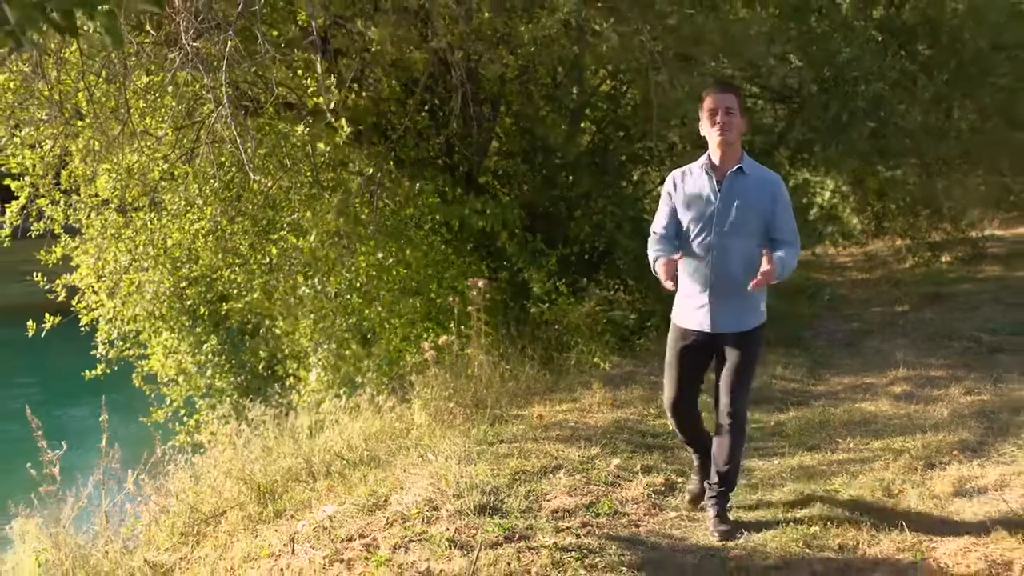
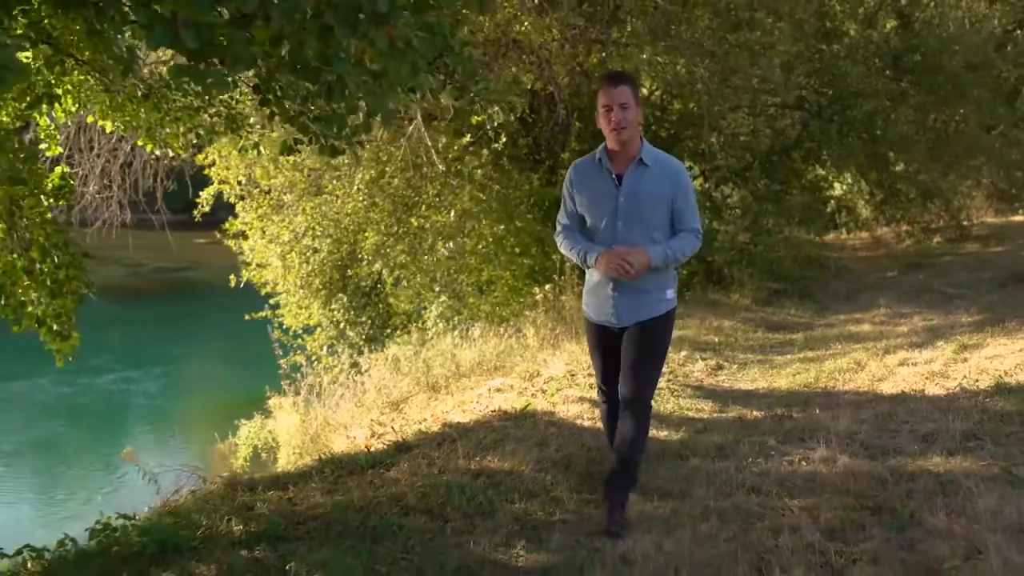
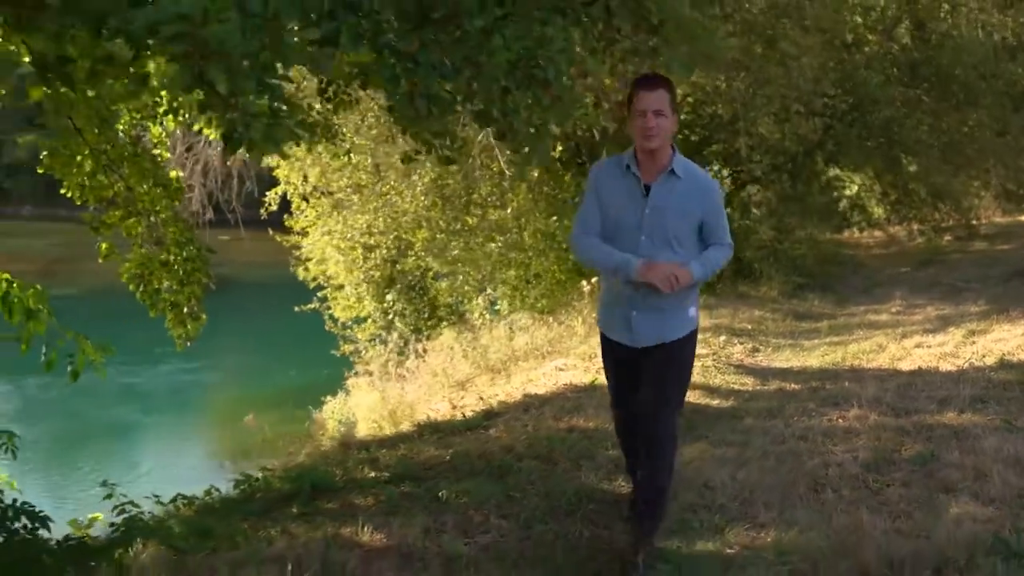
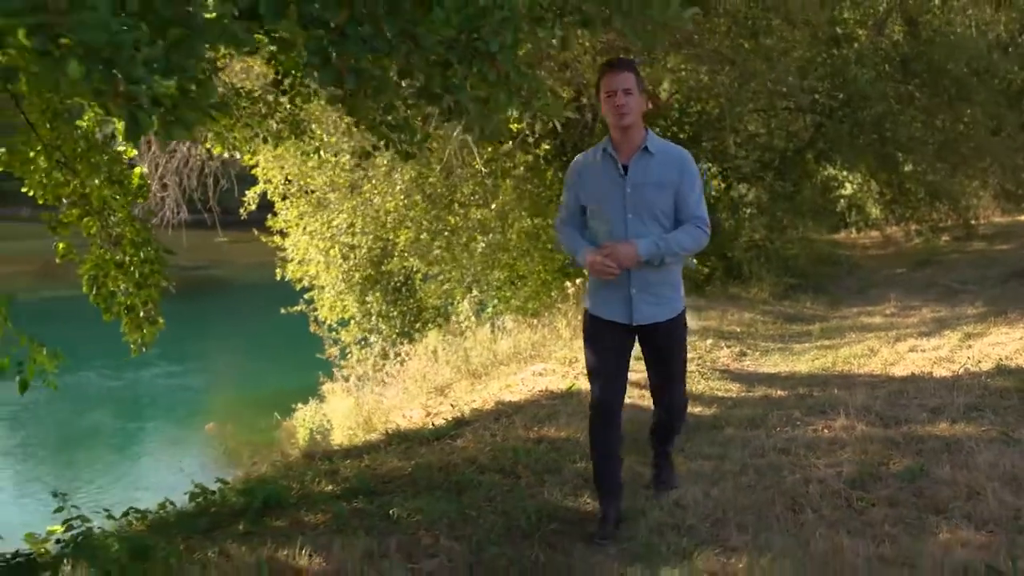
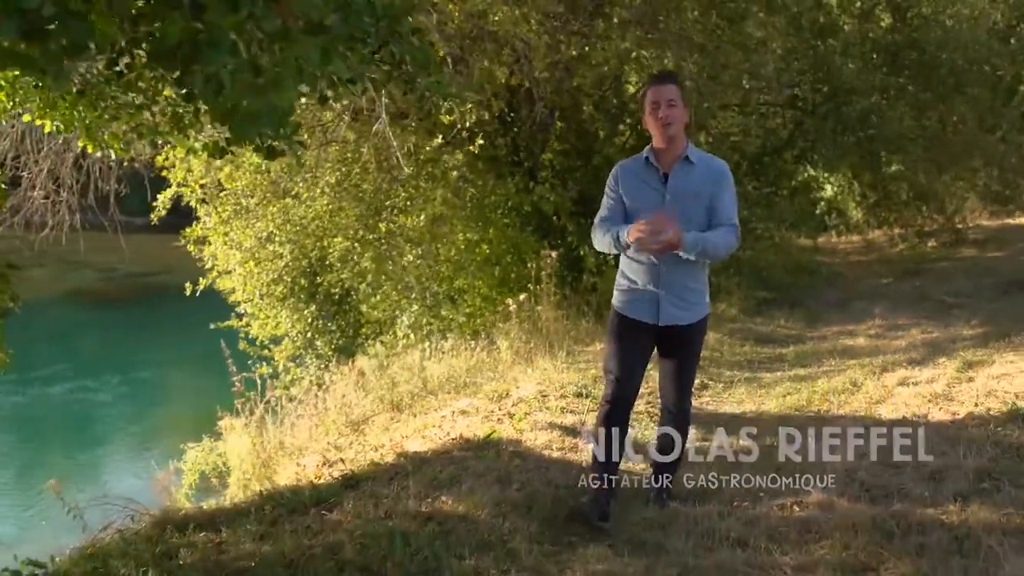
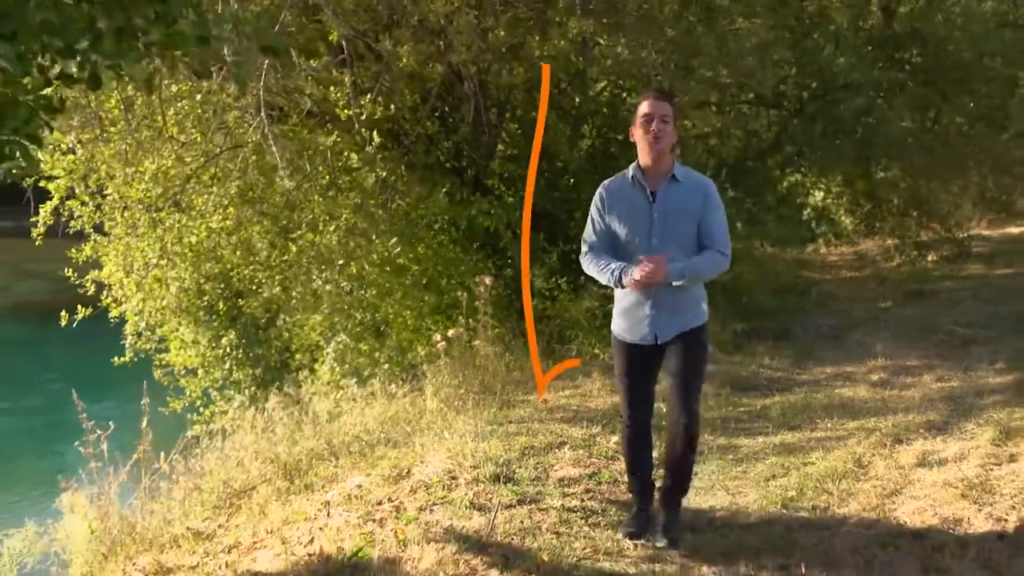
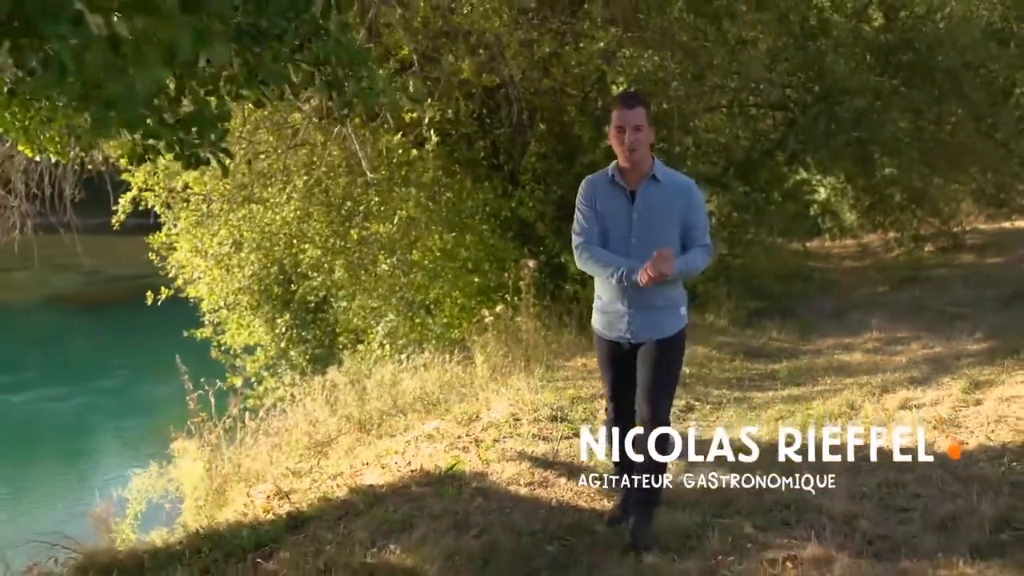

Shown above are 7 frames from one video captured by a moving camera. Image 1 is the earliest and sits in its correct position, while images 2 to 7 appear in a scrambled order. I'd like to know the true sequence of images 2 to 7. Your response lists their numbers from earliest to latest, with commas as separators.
6, 7, 5, 2, 4, 3
